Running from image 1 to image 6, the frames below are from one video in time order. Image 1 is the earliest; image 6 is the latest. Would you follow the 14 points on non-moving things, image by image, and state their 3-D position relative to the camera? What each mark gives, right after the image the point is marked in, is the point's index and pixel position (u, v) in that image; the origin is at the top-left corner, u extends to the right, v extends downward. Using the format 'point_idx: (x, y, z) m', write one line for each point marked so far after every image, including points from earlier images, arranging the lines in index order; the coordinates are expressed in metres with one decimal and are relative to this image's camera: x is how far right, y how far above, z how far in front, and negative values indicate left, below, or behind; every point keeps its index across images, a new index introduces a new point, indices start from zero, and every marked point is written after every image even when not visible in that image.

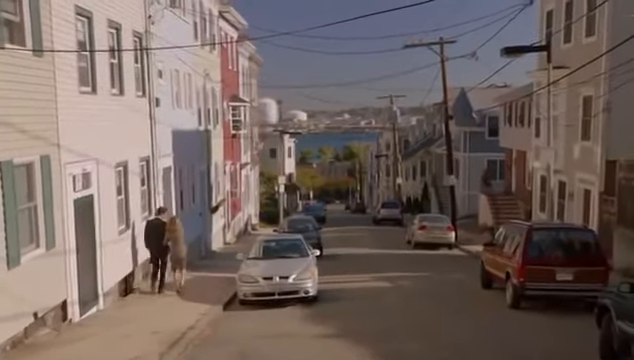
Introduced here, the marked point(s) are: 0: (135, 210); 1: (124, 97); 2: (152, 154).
0: (-4.2, -0.7, +17.9) m
1: (-4.3, +1.9, +17.2) m
2: (-4.2, +0.7, +19.7) m
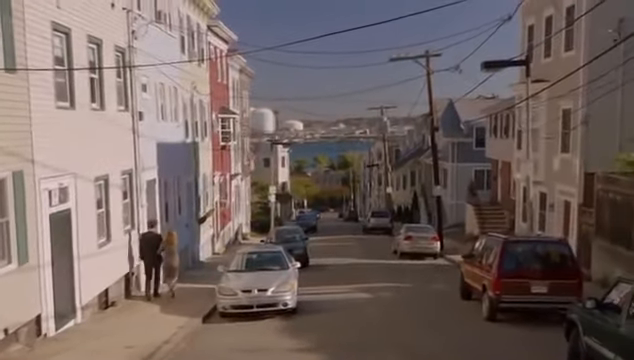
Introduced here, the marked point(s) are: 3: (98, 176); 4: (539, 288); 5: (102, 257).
0: (-4.7, -1.0, +18.2) m
1: (-4.8, +1.6, +17.5) m
2: (-4.7, +0.3, +20.0) m
3: (-4.7, +0.1, +16.7) m
4: (+4.6, -2.2, +16.0) m
5: (-4.6, -1.7, +16.8) m
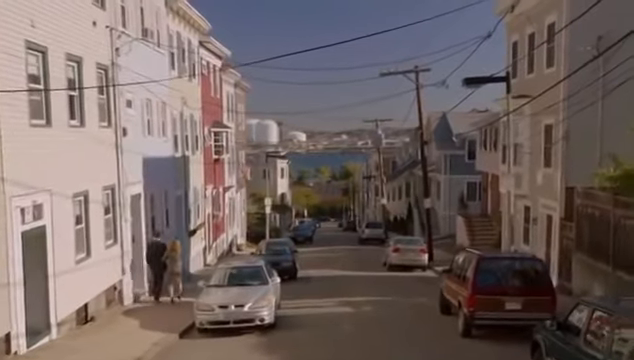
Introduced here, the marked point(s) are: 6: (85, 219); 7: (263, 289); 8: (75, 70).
0: (-5.2, -1.4, +18.5) m
1: (-5.3, +1.2, +17.8) m
2: (-5.2, -0.1, +20.3) m
3: (-5.3, -0.3, +17.0) m
4: (+4.0, -2.6, +16.2) m
5: (-5.2, -2.0, +17.0) m
6: (-5.3, -0.9, +17.7) m
7: (-1.3, -2.6, +18.4) m
8: (-5.4, +2.5, +17.5) m
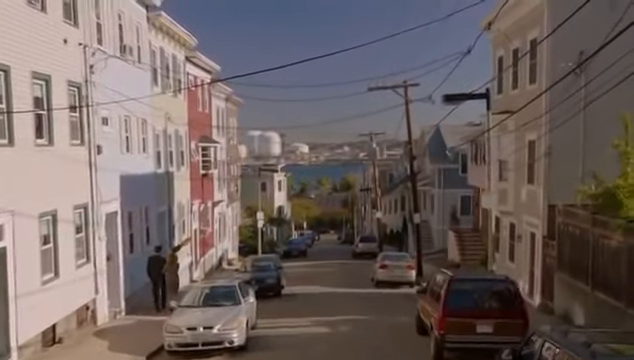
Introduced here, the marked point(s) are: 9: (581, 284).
0: (-5.9, -1.8, +18.2) m
1: (-6.0, +0.8, +17.6) m
2: (-5.8, -0.5, +20.1) m
3: (-5.9, -0.7, +16.8) m
4: (+3.4, -3.0, +15.9) m
5: (-5.8, -2.5, +16.8) m
6: (-5.9, -1.3, +17.5) m
7: (-1.9, -3.0, +18.1) m
8: (-6.1, +2.0, +17.3) m
9: (+6.7, -2.6, +19.9) m
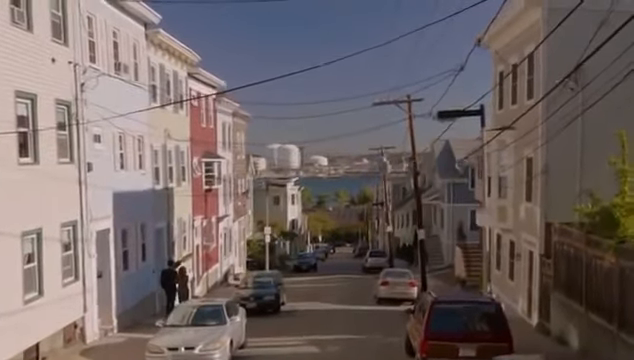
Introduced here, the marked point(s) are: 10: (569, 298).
0: (-6.2, -2.2, +18.2) m
1: (-6.3, +0.3, +17.6) m
2: (-6.1, -1.0, +20.1) m
3: (-6.3, -1.1, +16.8) m
4: (+3.0, -3.4, +15.6) m
5: (-6.2, -2.9, +16.8) m
6: (-6.3, -1.7, +17.5) m
7: (-2.3, -3.4, +18.0) m
8: (-6.5, +1.6, +17.4) m
9: (+6.5, -3.1, +19.5) m
10: (+6.5, -3.0, +19.9) m
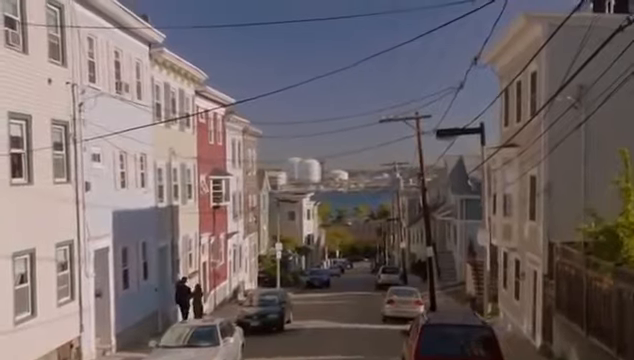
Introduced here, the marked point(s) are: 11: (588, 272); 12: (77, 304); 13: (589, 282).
0: (-6.3, -2.7, +18.2) m
1: (-6.5, -0.1, +17.7) m
2: (-6.2, -1.5, +20.1) m
3: (-6.5, -1.5, +16.8) m
4: (+2.7, -3.8, +15.3) m
5: (-6.4, -3.3, +16.8) m
6: (-6.4, -2.2, +17.5) m
7: (-2.4, -3.9, +17.8) m
8: (-6.6, +1.2, +17.4) m
9: (+6.3, -3.6, +19.1) m
10: (+6.4, -3.5, +19.5) m
11: (+6.4, -2.2, +18.3) m
12: (-6.1, -3.2, +20.0) m
13: (+6.3, -2.4, +18.2) m
